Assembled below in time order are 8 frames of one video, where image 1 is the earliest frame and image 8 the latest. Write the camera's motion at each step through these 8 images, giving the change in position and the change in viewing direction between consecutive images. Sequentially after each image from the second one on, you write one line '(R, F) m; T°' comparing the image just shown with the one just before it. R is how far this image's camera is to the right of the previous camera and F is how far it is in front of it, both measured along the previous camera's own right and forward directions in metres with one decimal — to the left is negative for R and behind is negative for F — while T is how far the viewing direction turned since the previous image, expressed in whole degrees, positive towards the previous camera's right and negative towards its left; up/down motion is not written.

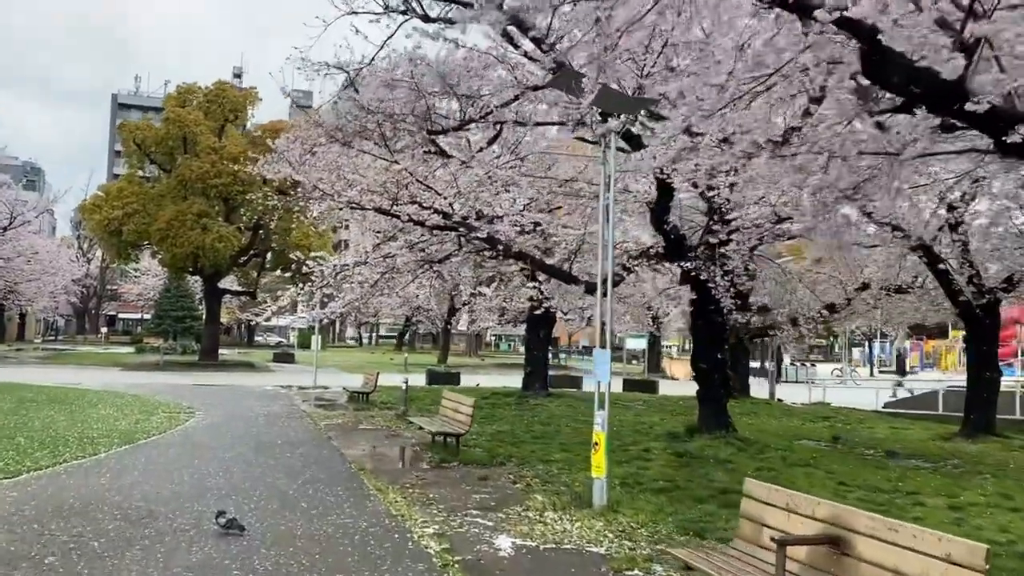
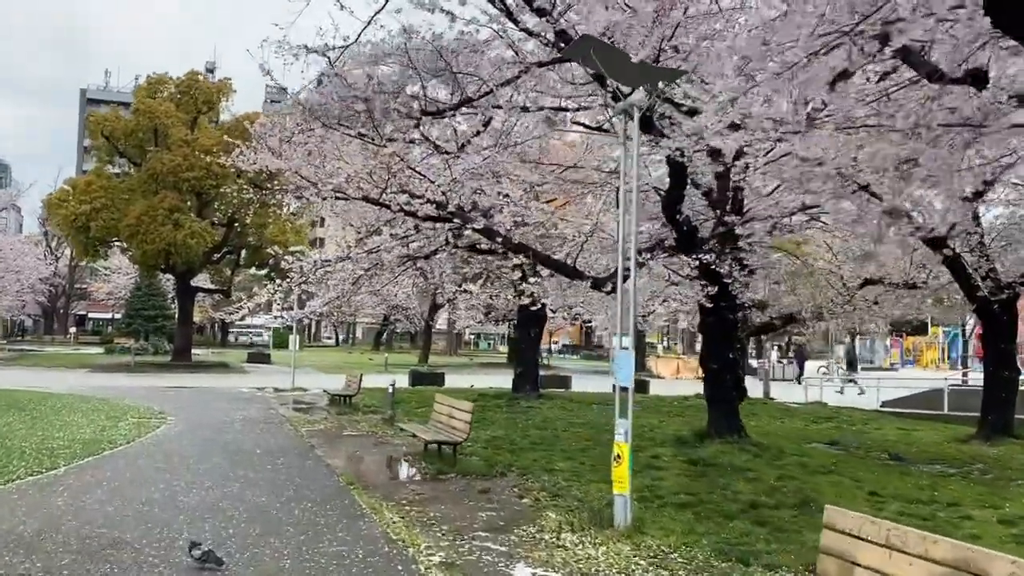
(-0.3, +0.9) m; +2°
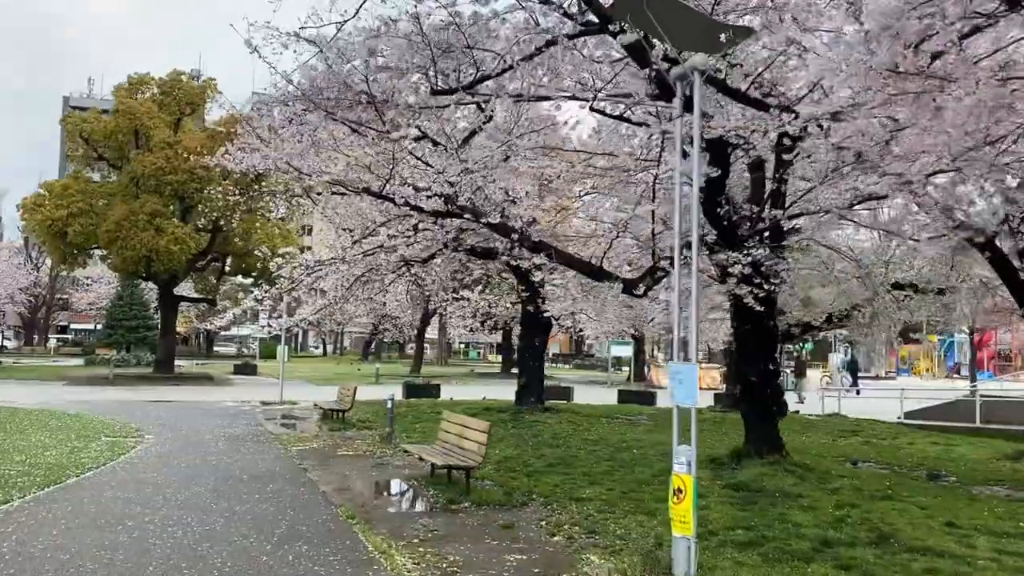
(-0.3, +1.2) m; +1°
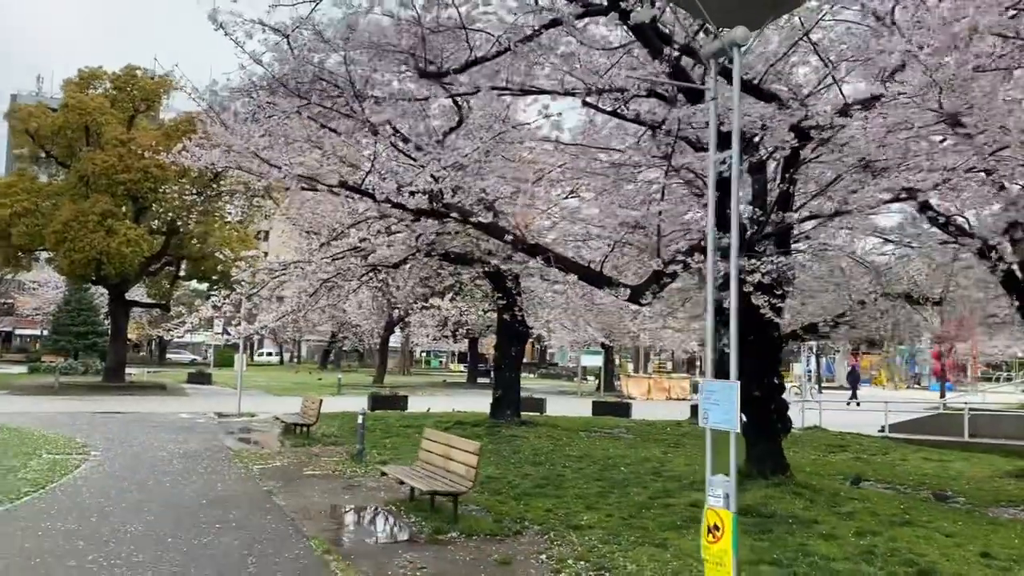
(-0.3, +0.8) m; +3°
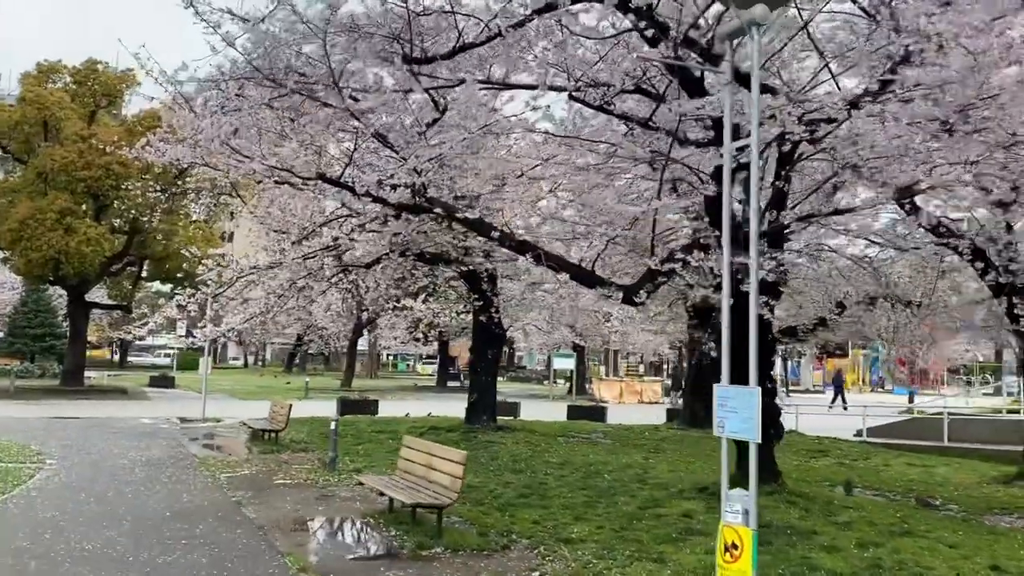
(-0.2, +0.4) m; +2°
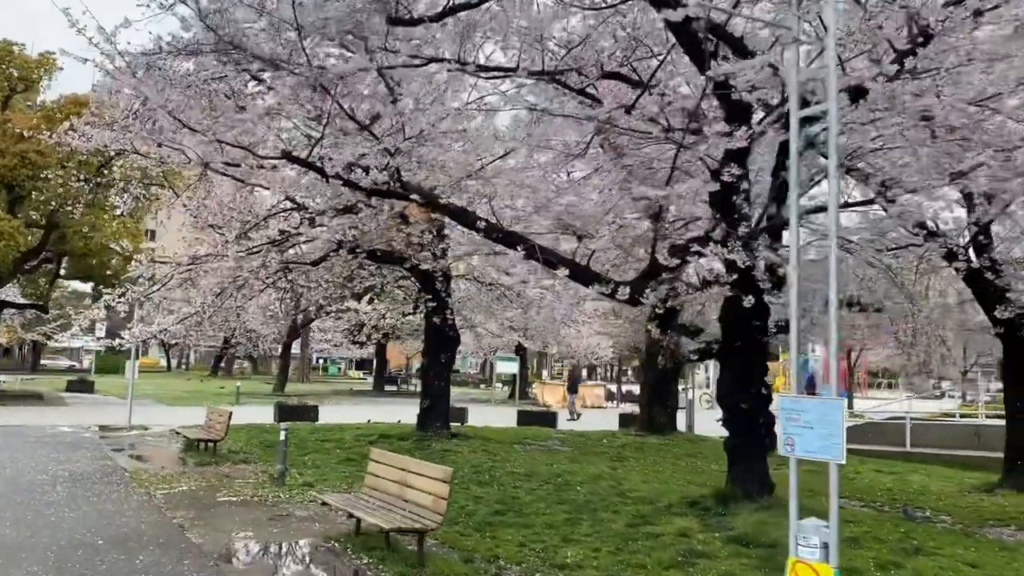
(-0.5, +0.9) m; +5°
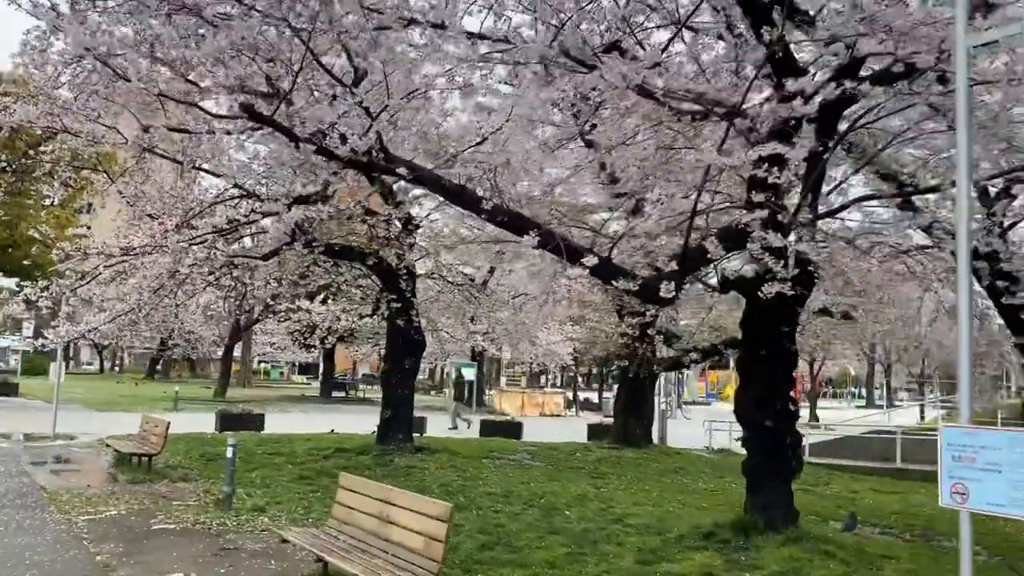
(-0.4, +1.3) m; +4°
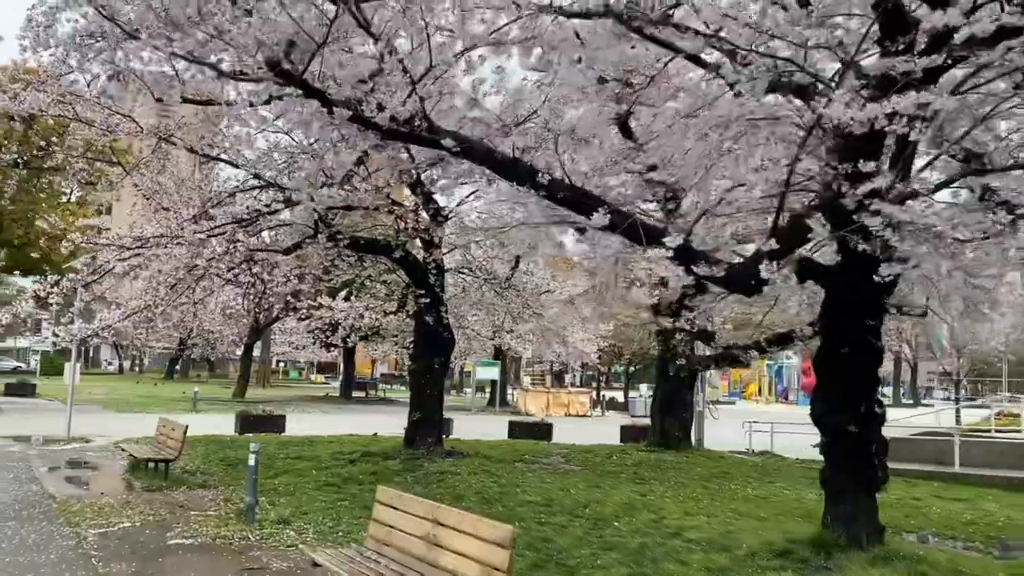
(-0.3, +0.8) m; -1°
